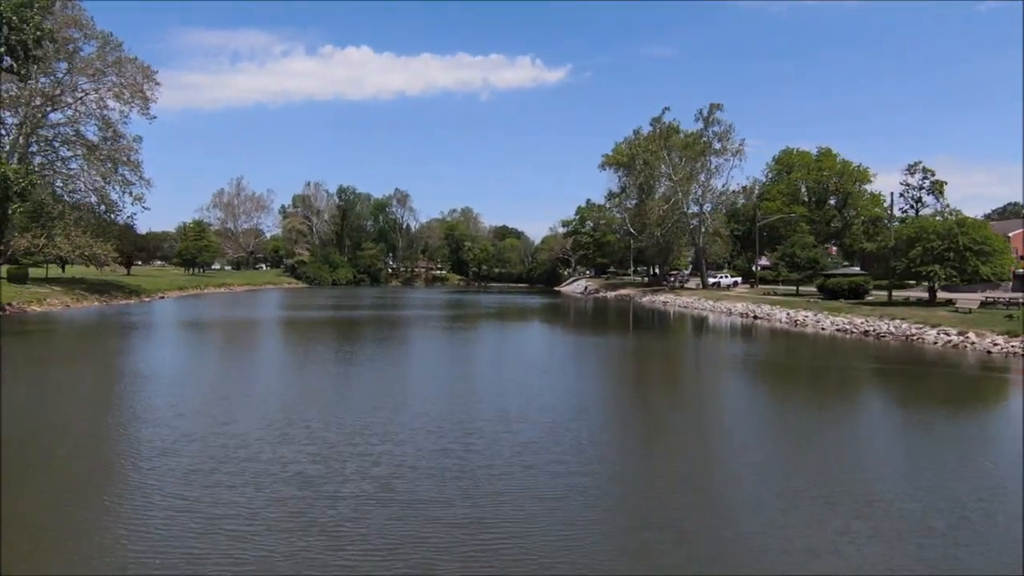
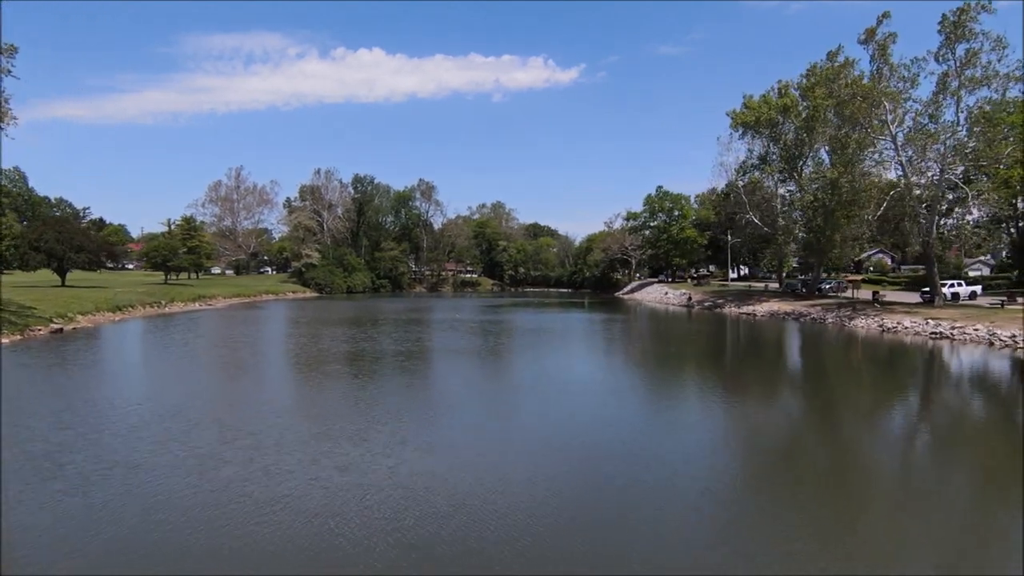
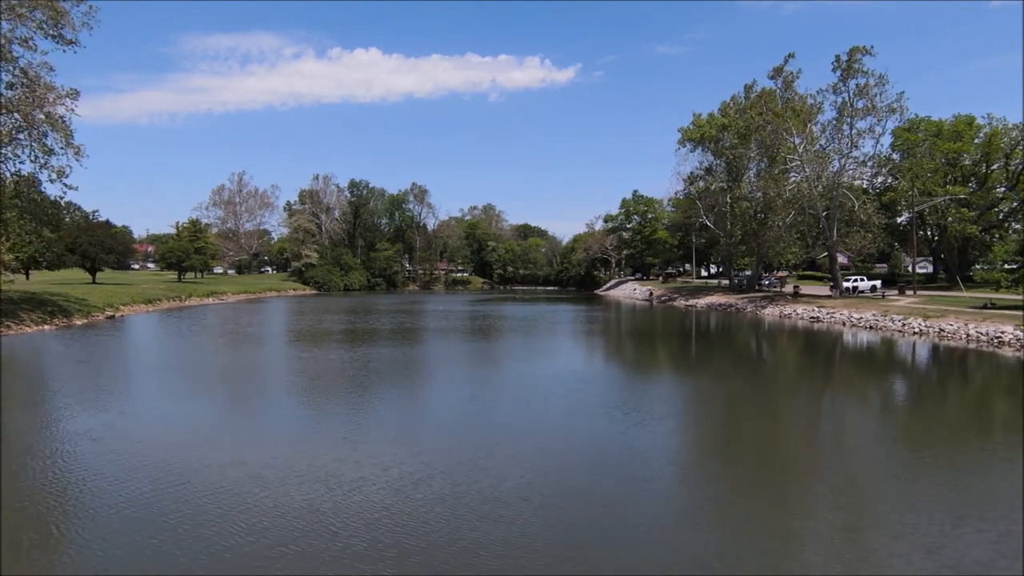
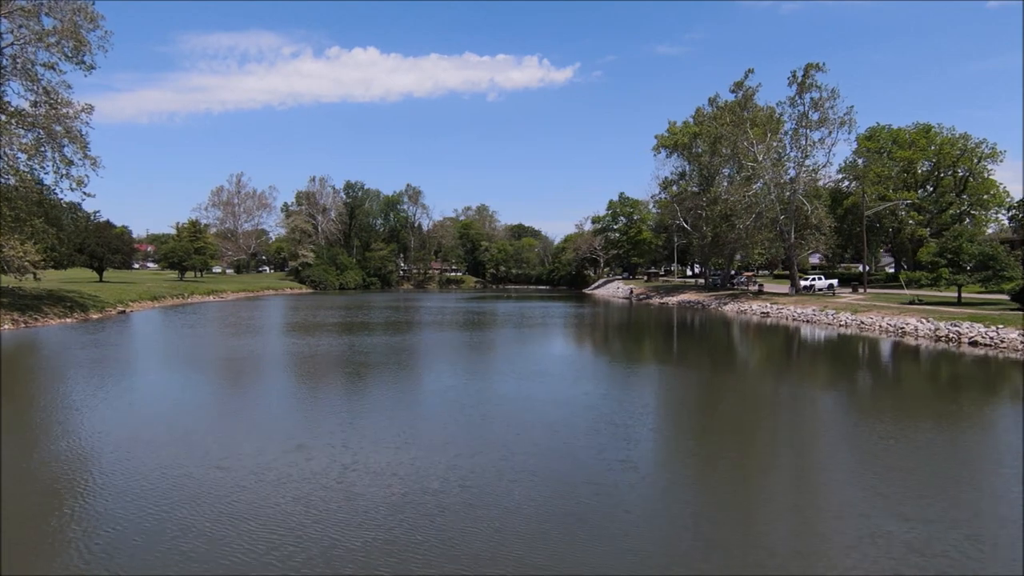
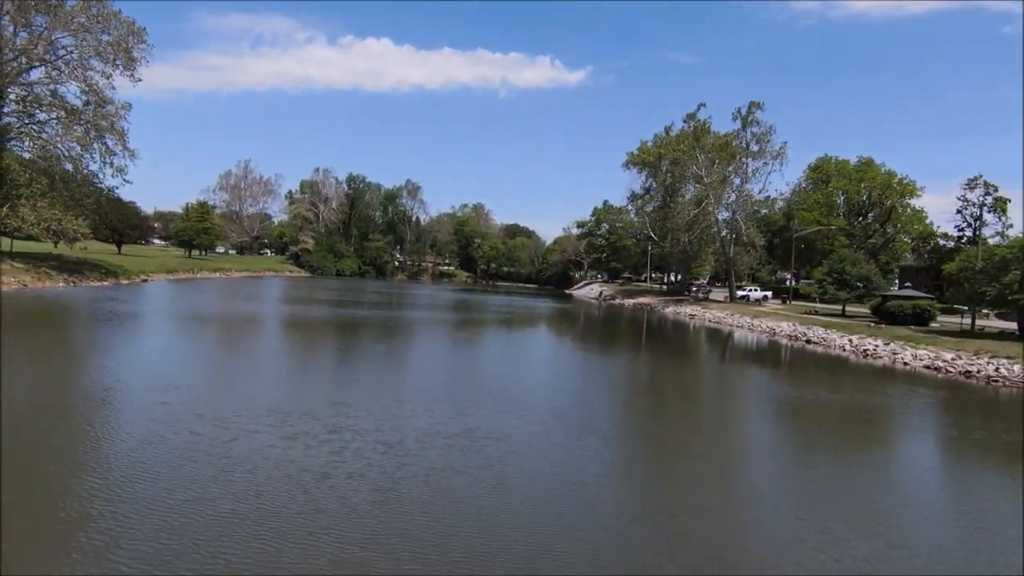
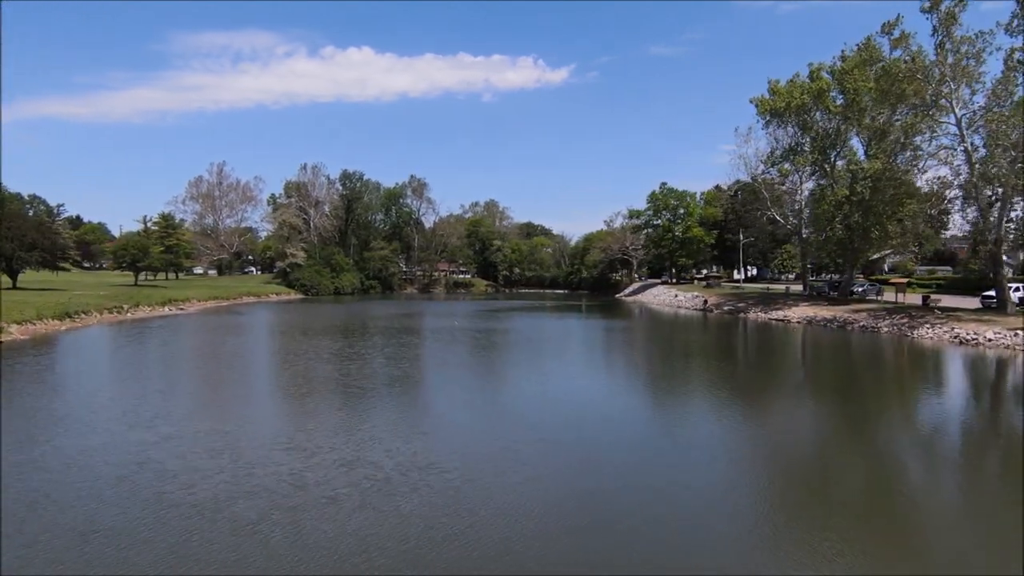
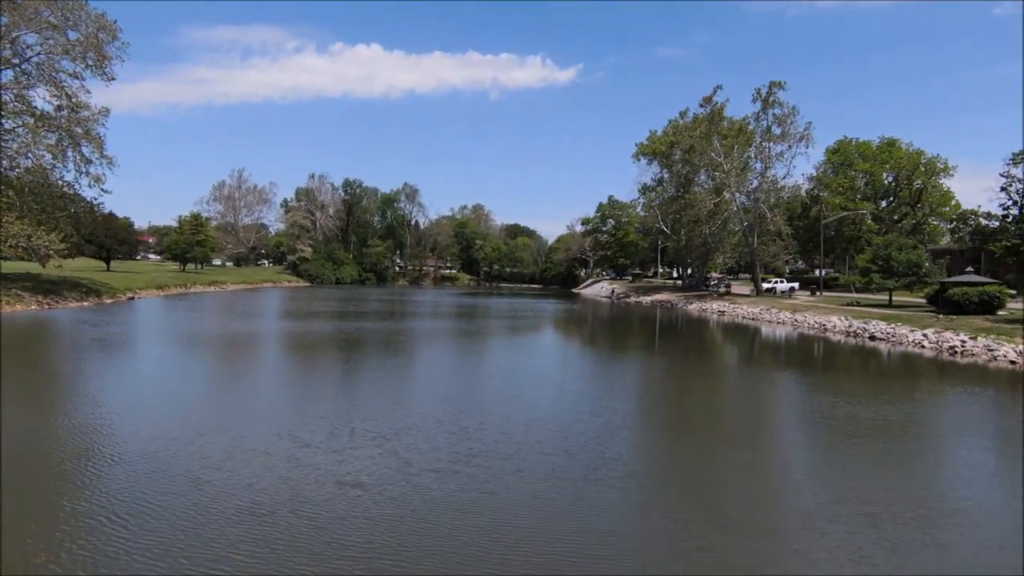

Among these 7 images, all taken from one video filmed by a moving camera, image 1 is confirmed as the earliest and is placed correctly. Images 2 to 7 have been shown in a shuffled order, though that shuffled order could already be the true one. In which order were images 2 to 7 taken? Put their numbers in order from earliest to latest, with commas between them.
5, 7, 4, 3, 2, 6
